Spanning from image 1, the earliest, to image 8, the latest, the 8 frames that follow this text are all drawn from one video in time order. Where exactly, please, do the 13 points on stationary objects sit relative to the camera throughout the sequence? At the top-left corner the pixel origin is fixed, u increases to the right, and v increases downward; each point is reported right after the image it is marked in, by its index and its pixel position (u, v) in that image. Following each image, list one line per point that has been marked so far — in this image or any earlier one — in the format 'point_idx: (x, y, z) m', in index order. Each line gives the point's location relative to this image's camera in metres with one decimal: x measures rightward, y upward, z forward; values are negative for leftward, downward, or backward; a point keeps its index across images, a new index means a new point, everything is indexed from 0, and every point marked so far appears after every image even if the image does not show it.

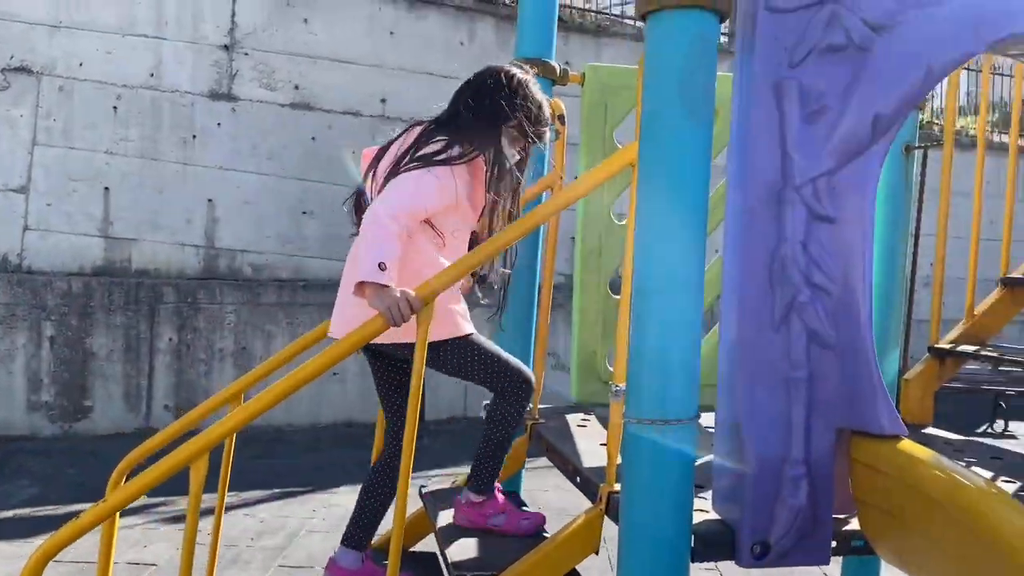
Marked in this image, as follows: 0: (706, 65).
0: (+0.3, +0.4, +1.5) m
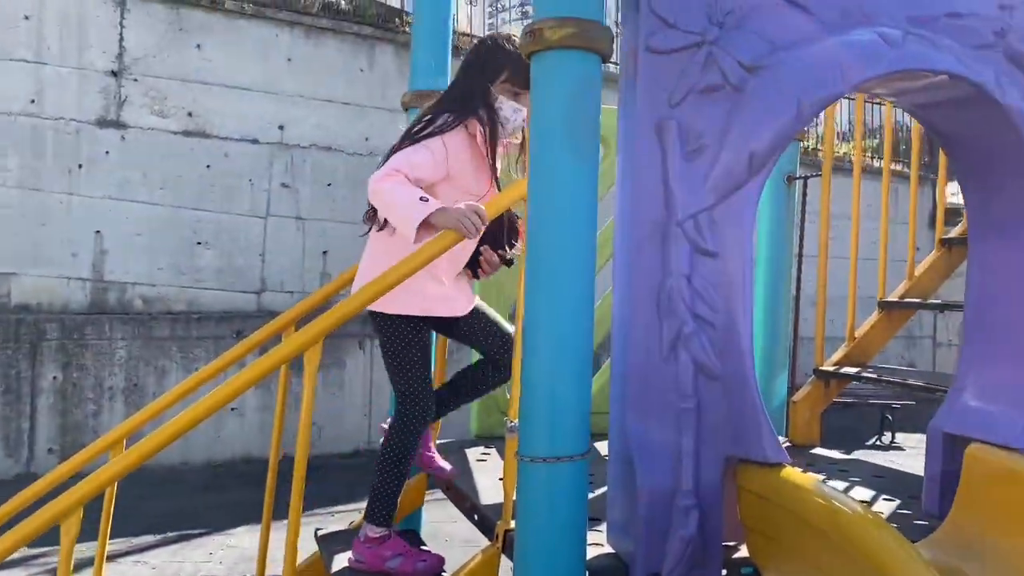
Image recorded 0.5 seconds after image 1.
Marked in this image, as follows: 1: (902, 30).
0: (+0.1, +0.3, +1.5) m
1: (+0.7, +0.5, +1.6) m
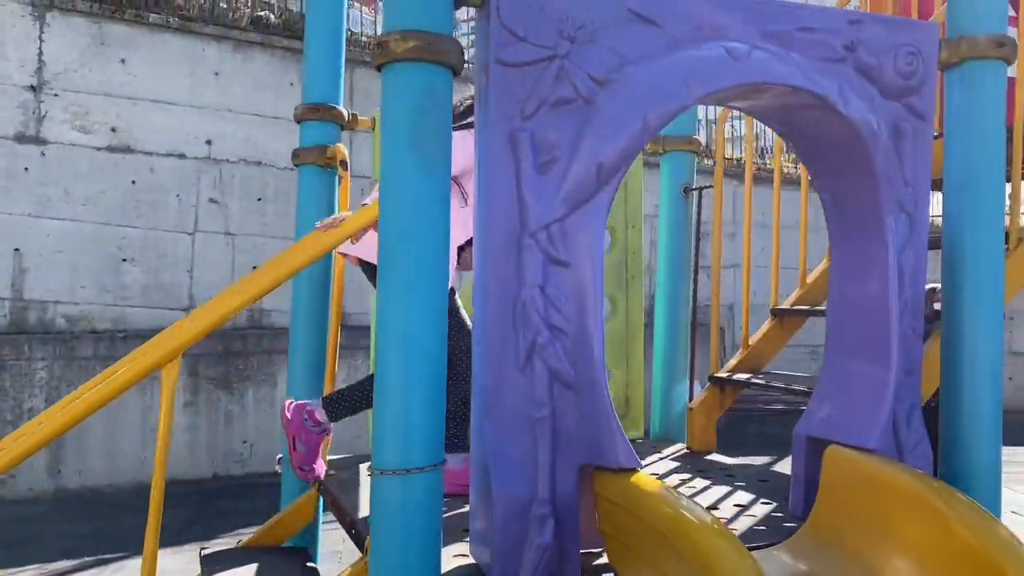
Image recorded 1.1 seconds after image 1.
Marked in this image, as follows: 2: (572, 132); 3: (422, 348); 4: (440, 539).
0: (-0.1, +0.3, +1.5) m
1: (+0.4, +0.5, +1.7) m
2: (+0.1, +0.3, +1.6) m
3: (-0.2, -0.1, +1.5) m
4: (-0.1, -0.4, +1.5) m
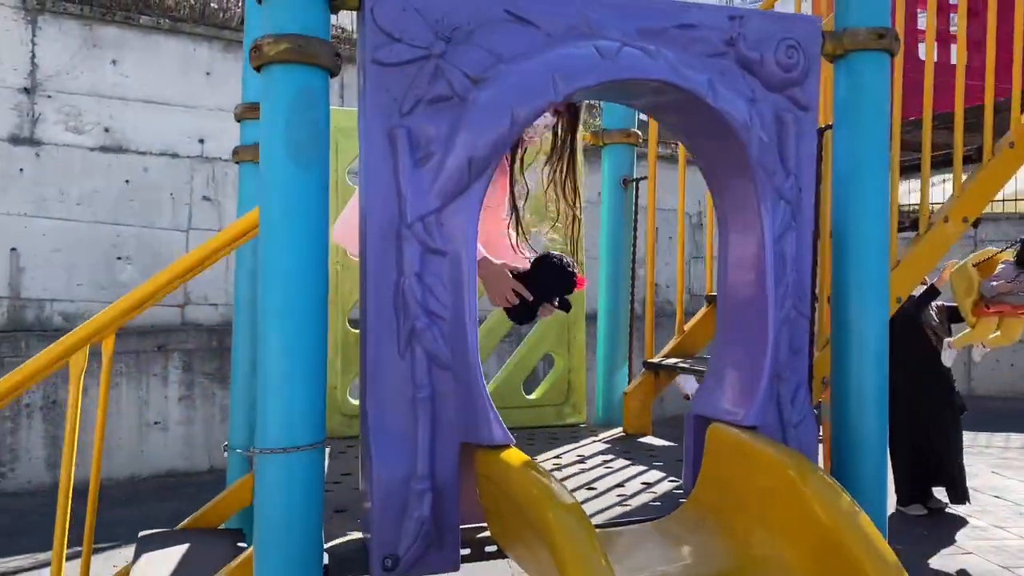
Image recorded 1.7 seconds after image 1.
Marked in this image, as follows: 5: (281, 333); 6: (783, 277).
0: (-0.4, +0.3, +1.6) m
1: (+0.2, +0.5, +1.7) m
2: (-0.1, +0.3, +1.7) m
3: (-0.4, -0.1, +1.6) m
4: (-0.3, -0.4, +1.6) m
5: (-0.4, -0.1, +1.6) m
6: (+0.6, 0.0, +1.9) m
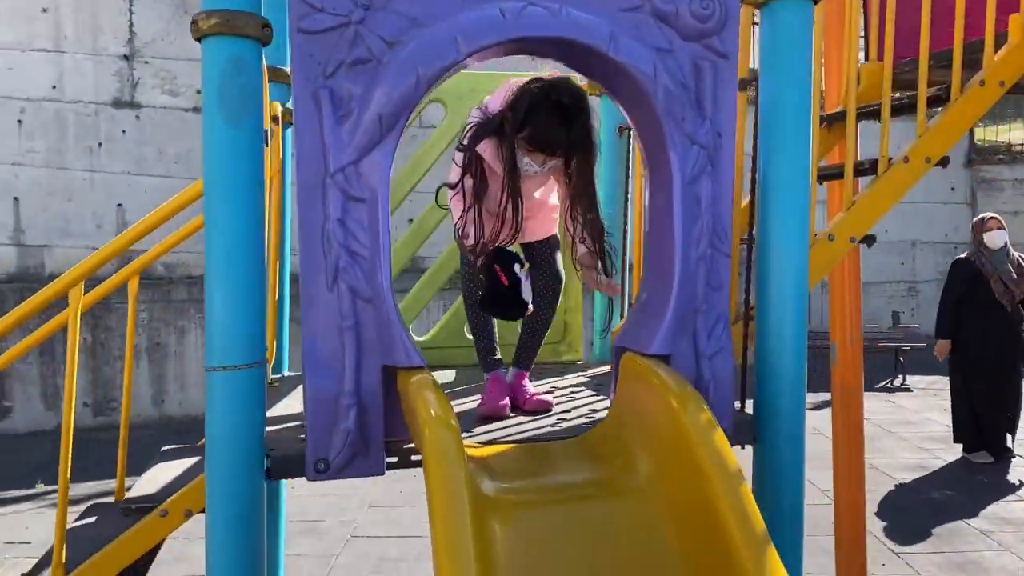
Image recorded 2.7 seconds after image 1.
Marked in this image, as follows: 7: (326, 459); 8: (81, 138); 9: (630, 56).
0: (-0.6, +0.4, +1.8) m
1: (0.0, +0.6, +1.9) m
2: (-0.3, +0.4, +1.9) m
3: (-0.6, 0.0, +1.9) m
4: (-0.5, -0.3, +1.9) m
5: (-0.6, 0.0, +1.8) m
6: (+0.4, +0.2, +2.0) m
7: (-0.4, -0.4, +1.9) m
8: (-3.6, +1.3, +7.5) m
9: (+0.3, +0.5, +1.9) m
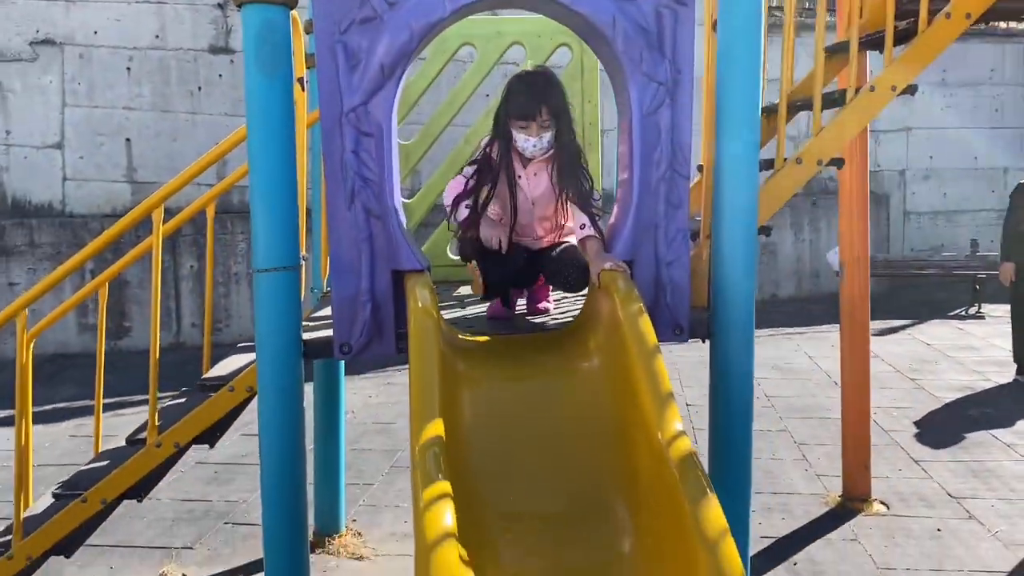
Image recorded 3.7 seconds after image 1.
0: (-0.6, +0.6, +2.3) m
1: (0.0, +0.8, +2.3) m
2: (-0.4, +0.6, +2.3) m
3: (-0.6, +0.3, +2.3) m
4: (-0.6, -0.1, +2.4) m
5: (-0.7, +0.3, +2.3) m
6: (+0.4, +0.4, +2.4) m
7: (-0.4, -0.2, +2.4) m
8: (-3.0, +1.9, +8.2) m
9: (+0.2, +0.7, +2.3) m
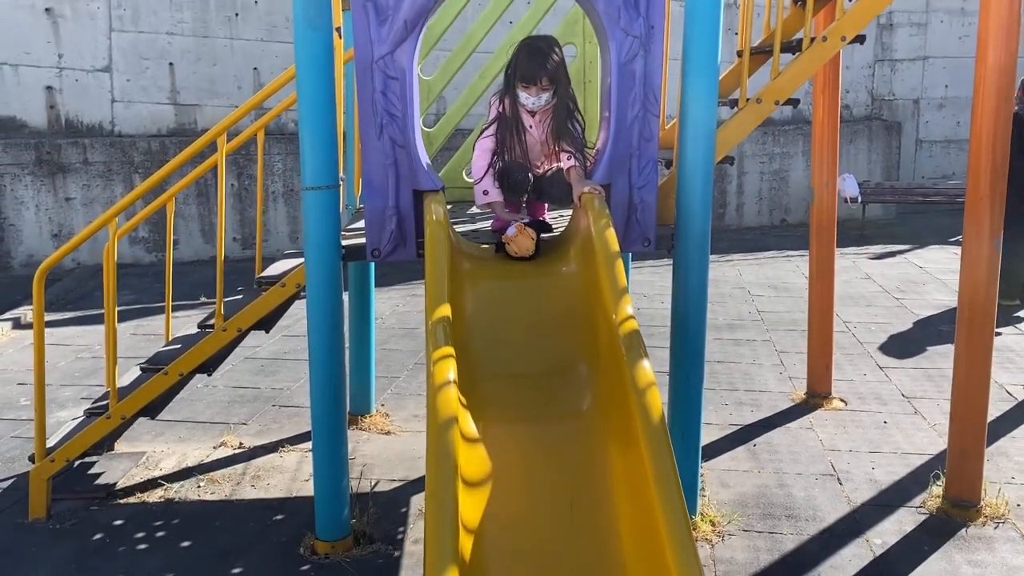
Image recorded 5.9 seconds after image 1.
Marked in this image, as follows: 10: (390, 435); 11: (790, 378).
0: (-0.6, +0.9, +2.8) m
1: (0.0, +1.1, +2.7) m
2: (-0.4, +0.9, +2.8) m
3: (-0.6, +0.5, +2.9) m
4: (-0.6, +0.2, +3.0) m
5: (-0.7, +0.5, +2.9) m
6: (+0.4, +0.7, +2.9) m
7: (-0.4, +0.1, +3.0) m
8: (-2.8, +2.7, +8.6) m
9: (+0.2, +1.0, +2.8) m
10: (-0.6, -0.7, +4.2) m
11: (+1.5, -0.5, +4.9) m
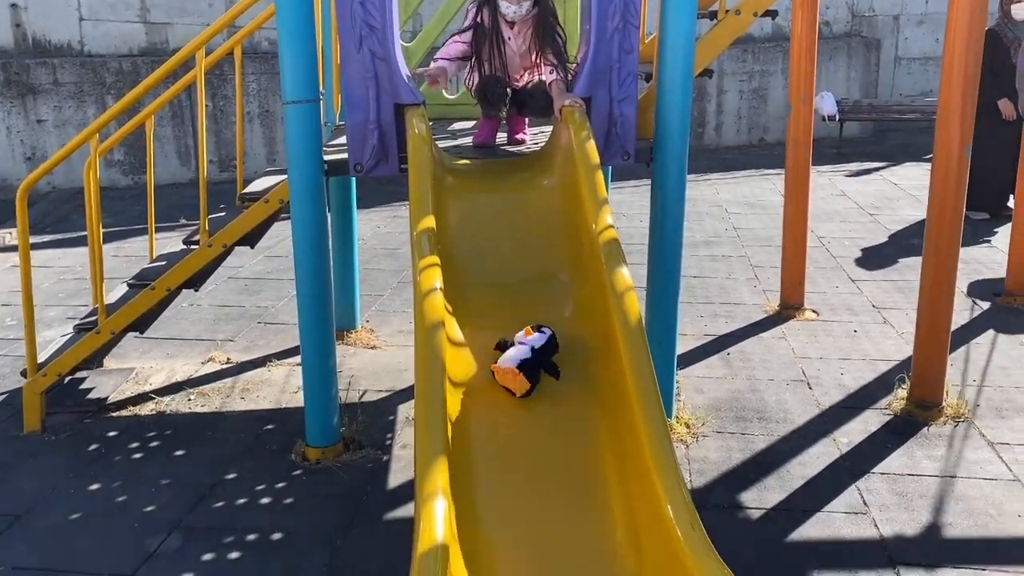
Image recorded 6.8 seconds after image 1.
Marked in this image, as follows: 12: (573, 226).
0: (-0.7, +1.2, +2.8) m
1: (-0.1, +1.4, +2.7) m
2: (-0.4, +1.2, +2.8) m
3: (-0.7, +0.8, +2.9) m
4: (-0.6, +0.5, +3.0) m
5: (-0.7, +0.8, +2.9) m
6: (+0.3, +0.9, +2.9) m
7: (-0.5, +0.4, +3.0) m
8: (-3.1, +3.5, +8.3) m
9: (+0.2, +1.3, +2.7) m
10: (-0.7, -0.3, +4.3) m
11: (+1.4, 0.0, +5.0) m
12: (+0.2, +0.2, +2.6) m
